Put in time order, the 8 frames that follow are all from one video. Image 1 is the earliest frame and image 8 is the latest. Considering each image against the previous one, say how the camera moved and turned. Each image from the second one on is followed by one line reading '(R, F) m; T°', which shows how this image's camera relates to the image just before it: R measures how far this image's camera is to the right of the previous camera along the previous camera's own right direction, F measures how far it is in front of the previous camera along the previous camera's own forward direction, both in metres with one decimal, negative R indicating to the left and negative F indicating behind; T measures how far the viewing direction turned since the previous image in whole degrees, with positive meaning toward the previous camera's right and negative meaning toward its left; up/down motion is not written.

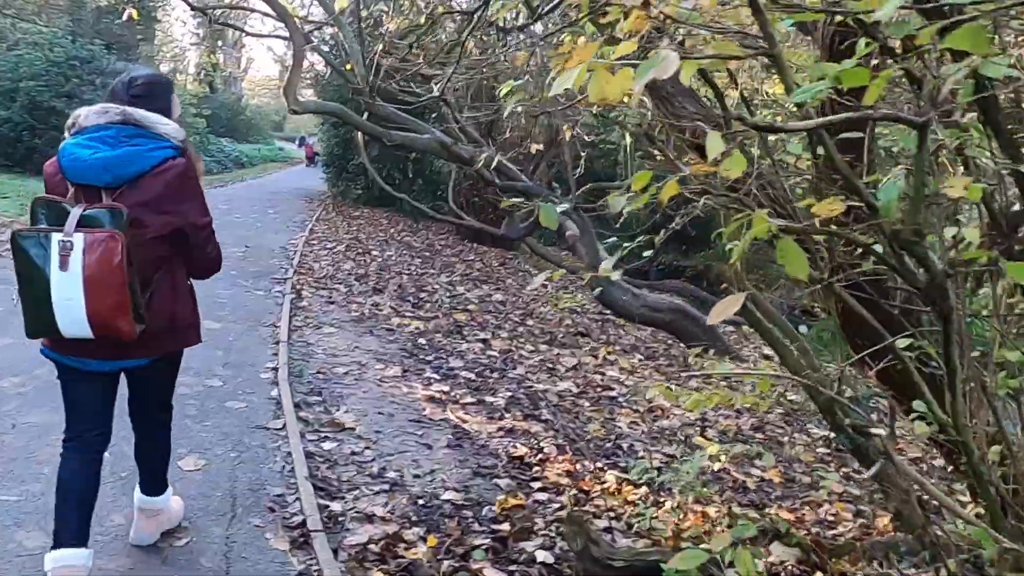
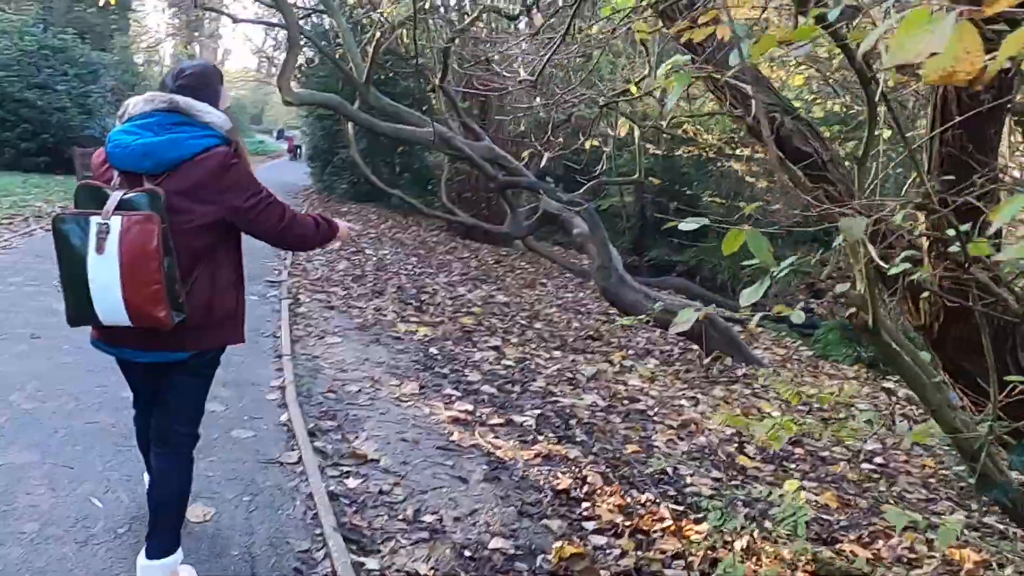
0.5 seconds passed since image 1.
(-0.3, +0.4) m; +2°
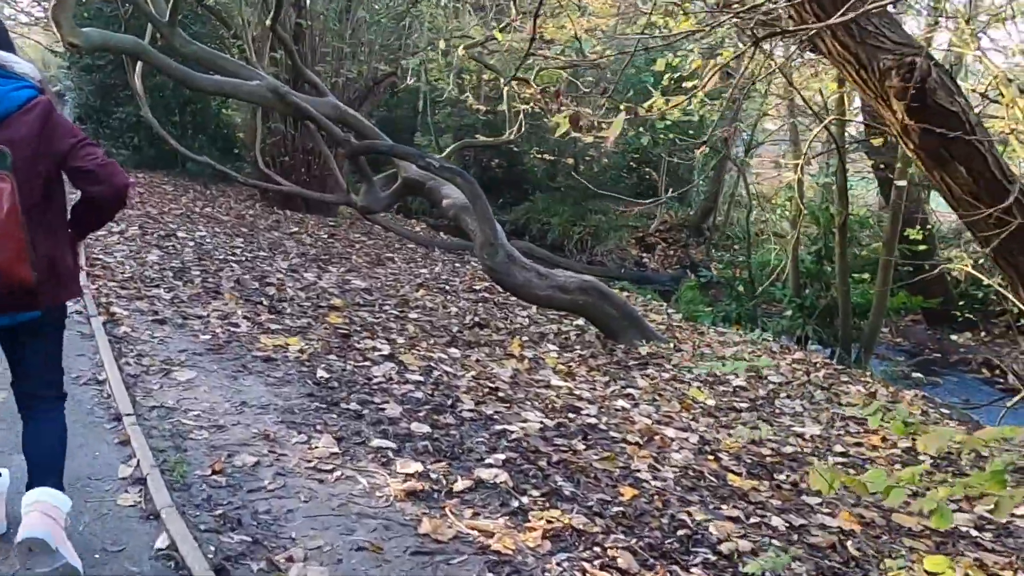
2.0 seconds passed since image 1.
(-0.6, +1.2) m; +15°
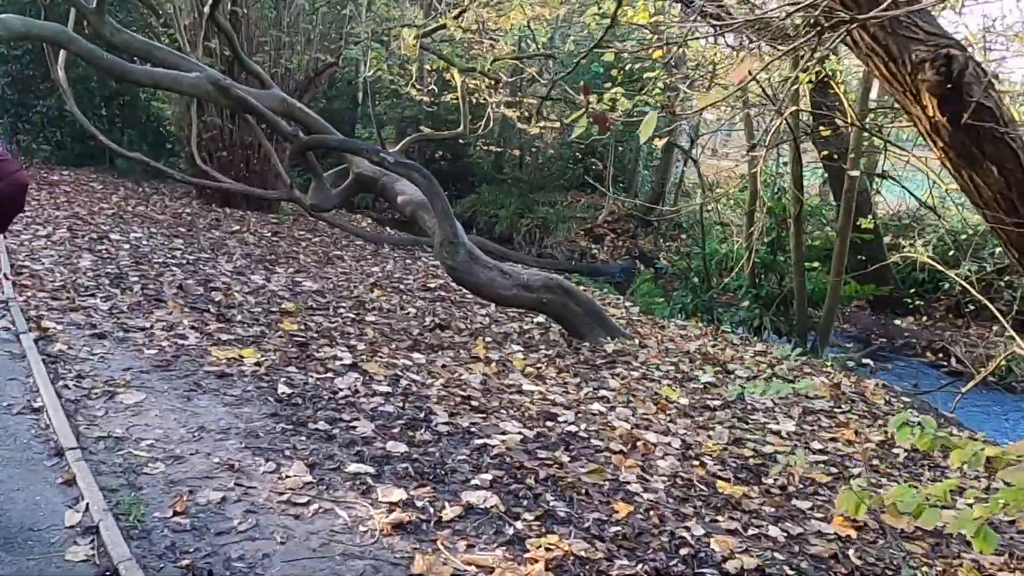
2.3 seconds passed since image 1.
(-0.2, +0.2) m; +4°
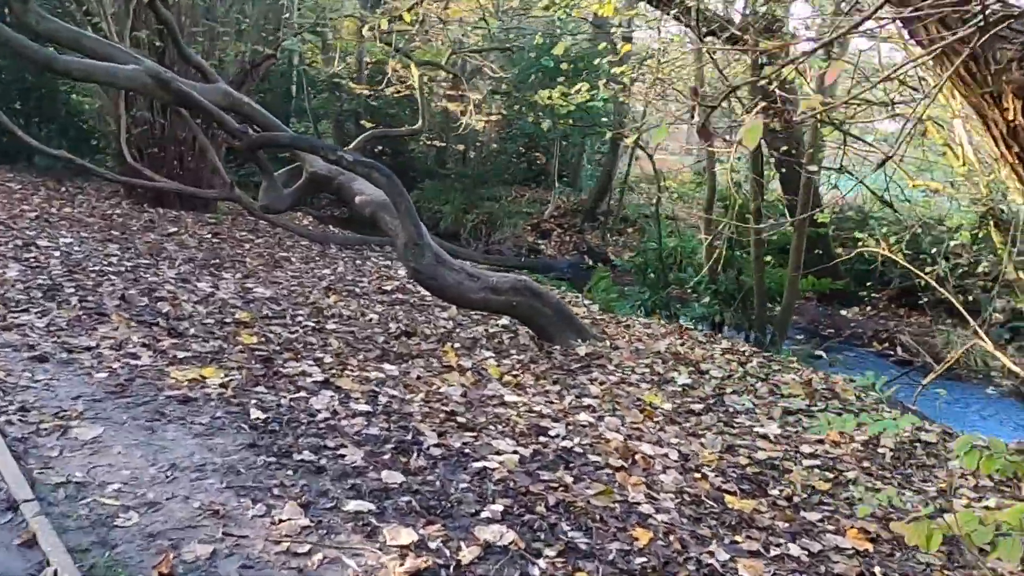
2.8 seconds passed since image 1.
(-0.3, +0.3) m; +5°
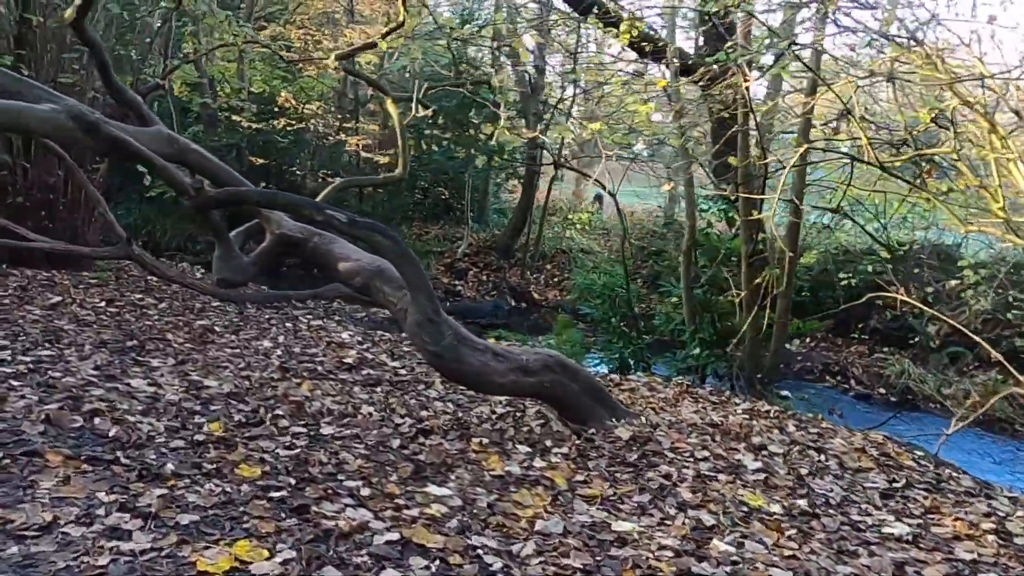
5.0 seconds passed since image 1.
(-1.2, +1.1) m; +11°
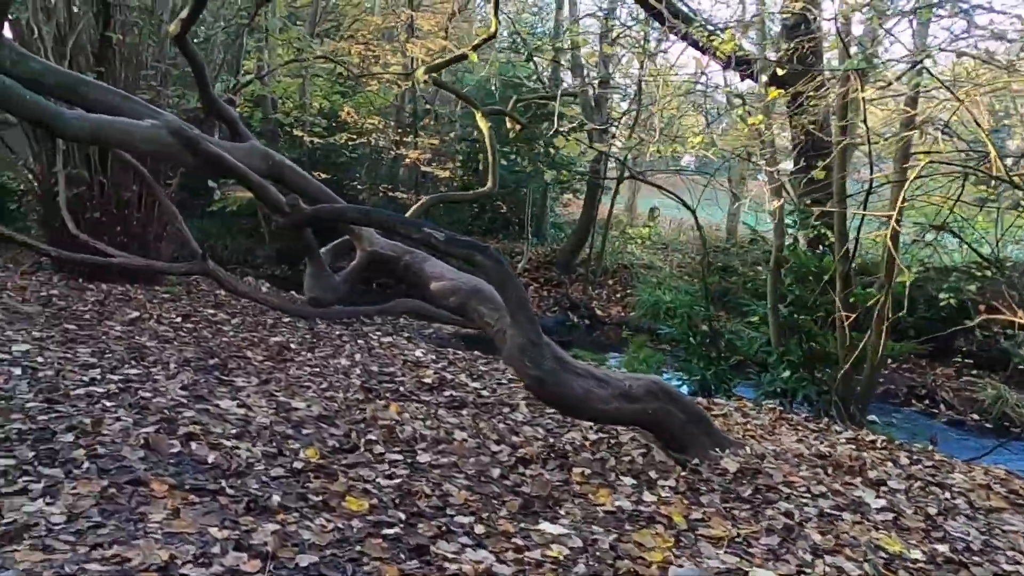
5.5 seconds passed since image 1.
(-0.4, +0.2) m; -3°
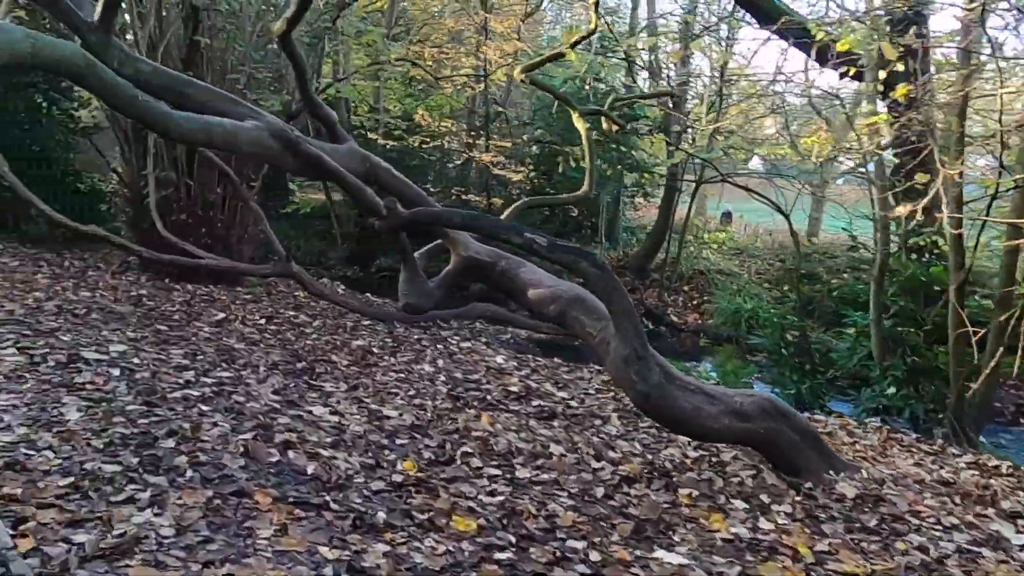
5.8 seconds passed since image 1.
(-0.3, +0.2) m; -4°
